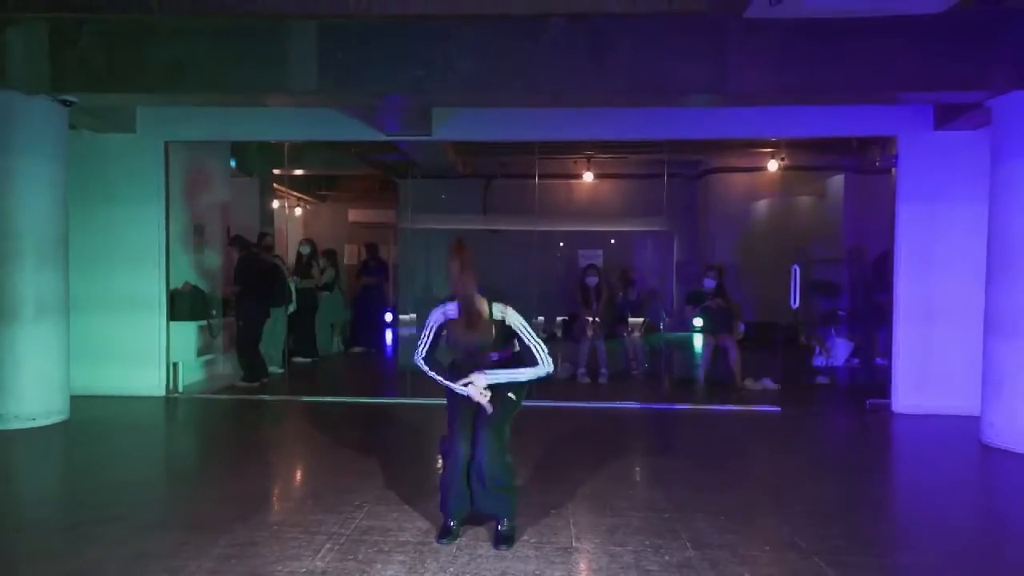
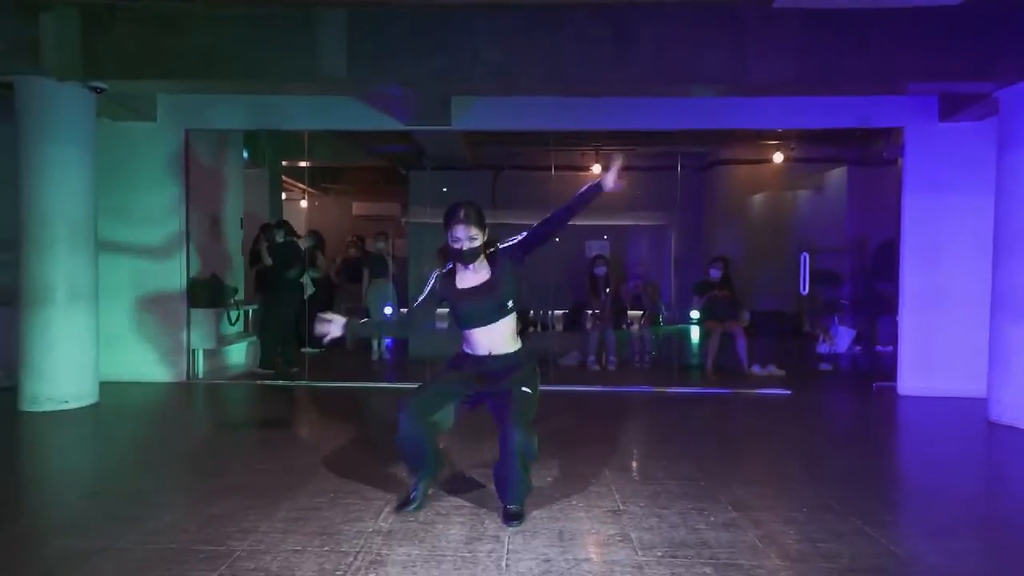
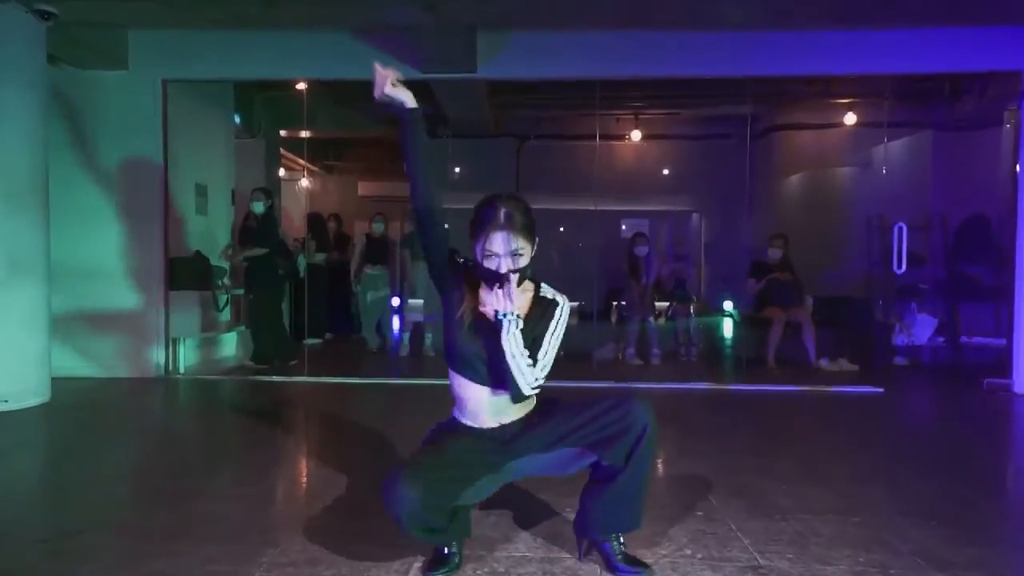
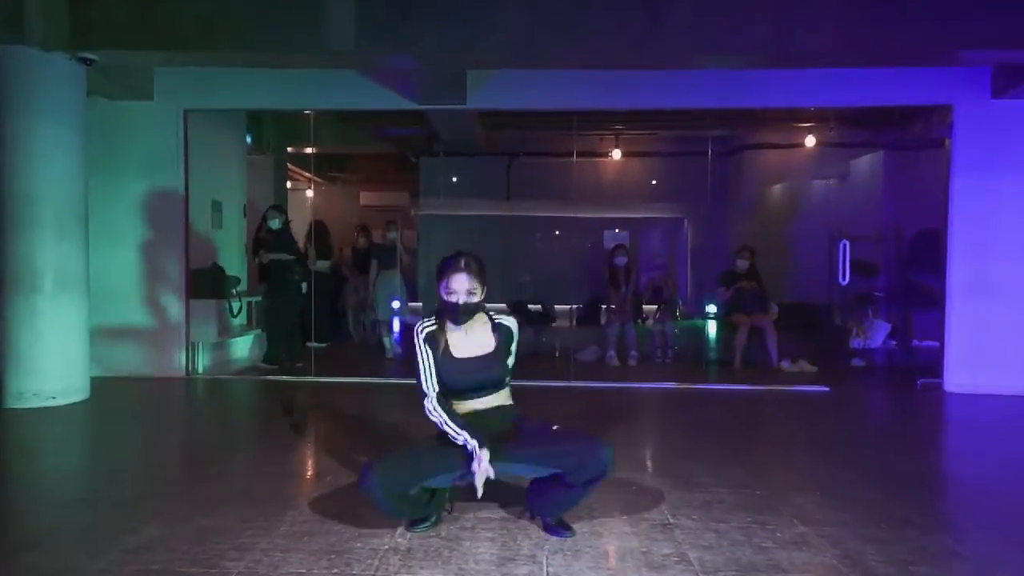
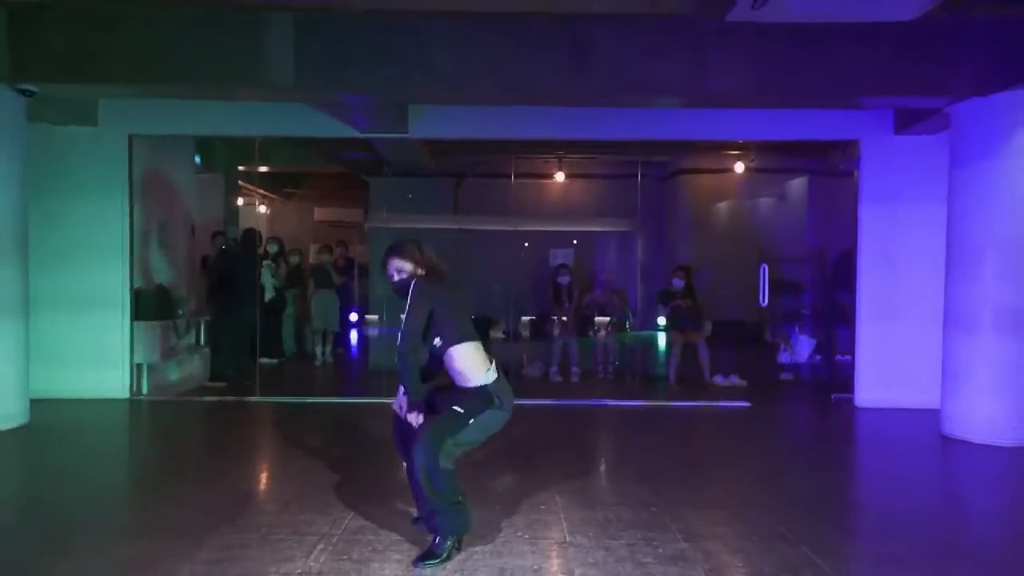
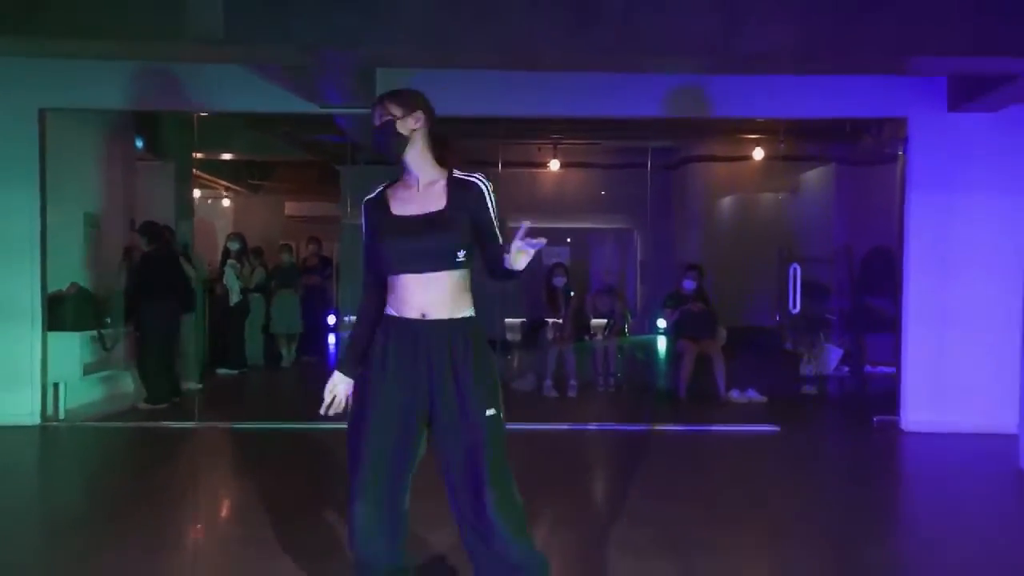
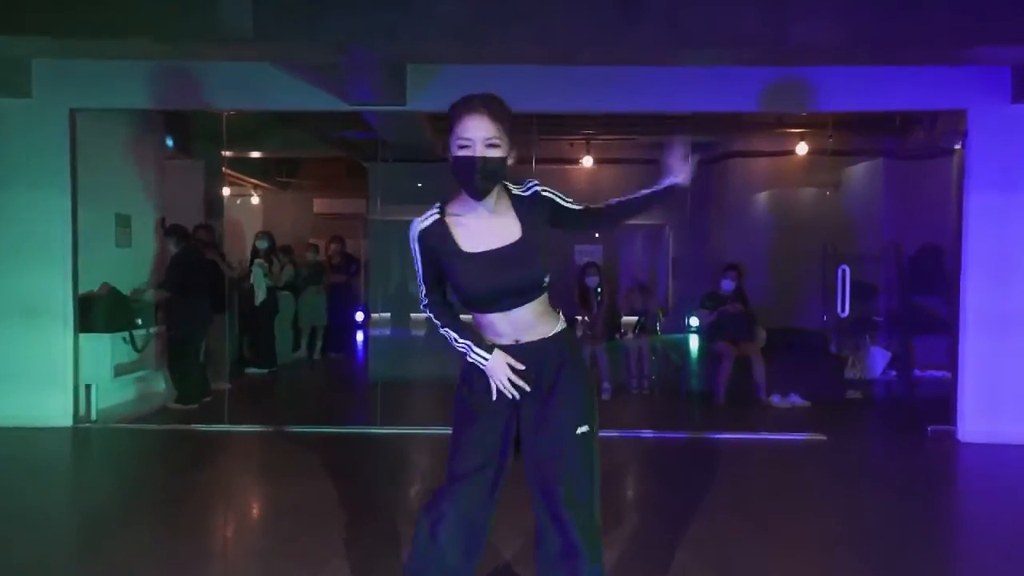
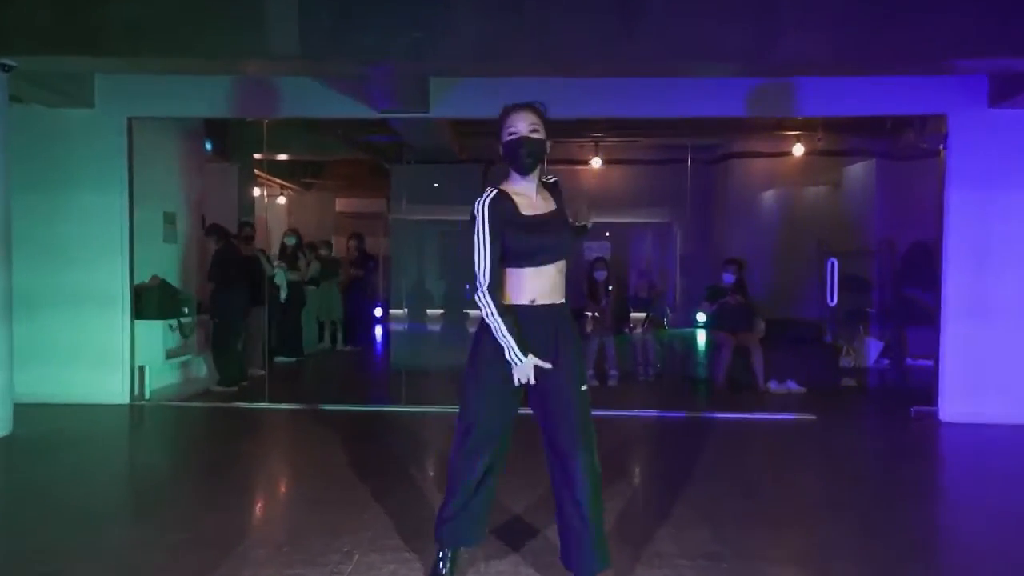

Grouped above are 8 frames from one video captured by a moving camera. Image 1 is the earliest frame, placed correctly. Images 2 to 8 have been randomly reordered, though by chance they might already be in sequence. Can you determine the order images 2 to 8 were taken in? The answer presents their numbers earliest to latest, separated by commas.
8, 7, 6, 5, 2, 4, 3
